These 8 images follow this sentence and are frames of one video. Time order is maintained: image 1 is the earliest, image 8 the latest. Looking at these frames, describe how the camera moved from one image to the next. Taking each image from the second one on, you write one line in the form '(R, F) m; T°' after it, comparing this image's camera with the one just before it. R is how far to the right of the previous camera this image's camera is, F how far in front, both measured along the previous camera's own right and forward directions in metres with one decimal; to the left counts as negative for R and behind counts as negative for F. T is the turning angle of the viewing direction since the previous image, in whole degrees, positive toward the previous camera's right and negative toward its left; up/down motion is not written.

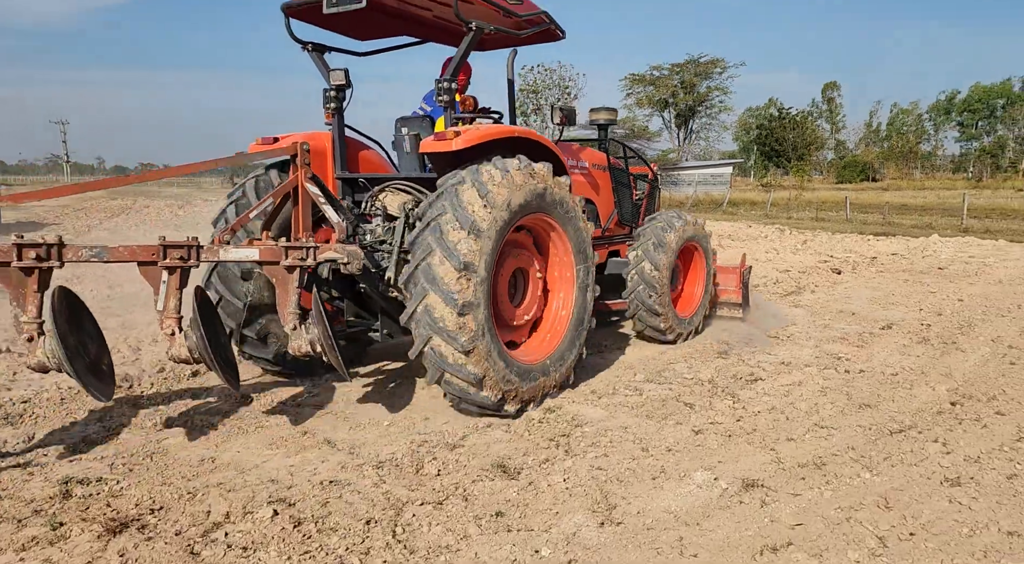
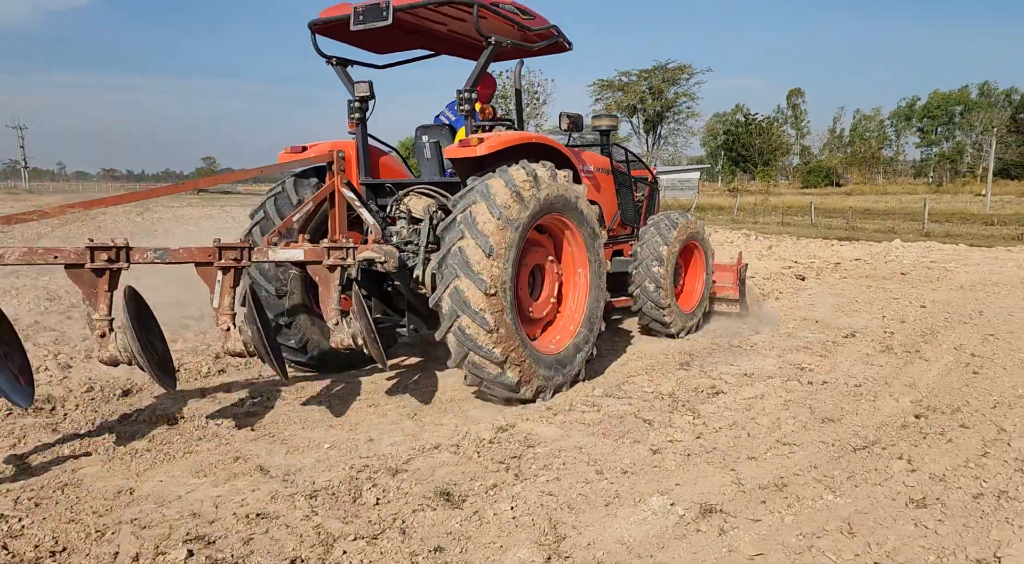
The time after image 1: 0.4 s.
(+0.1, +0.2) m; +2°
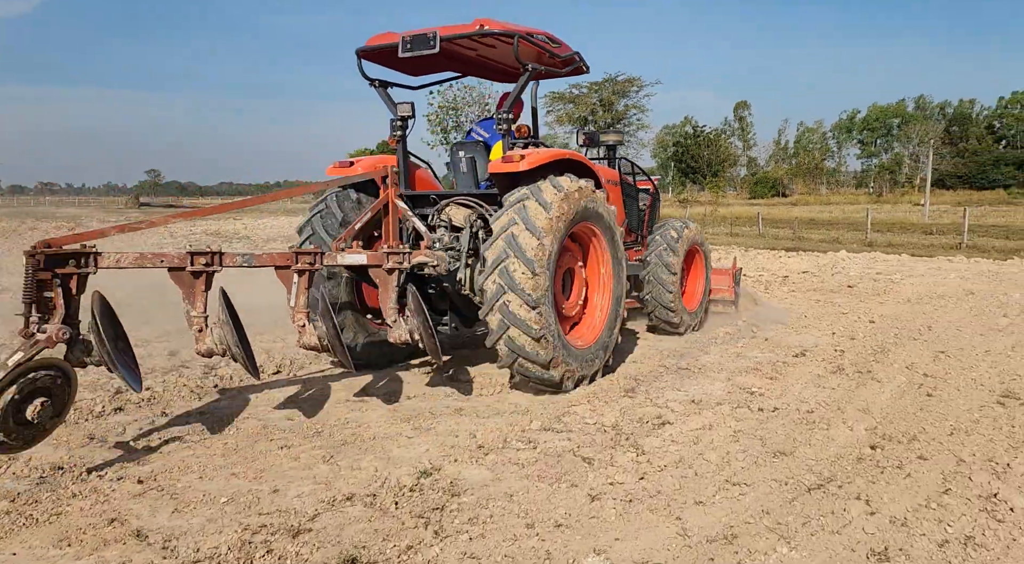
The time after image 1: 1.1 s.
(+0.2, +0.3) m; +4°
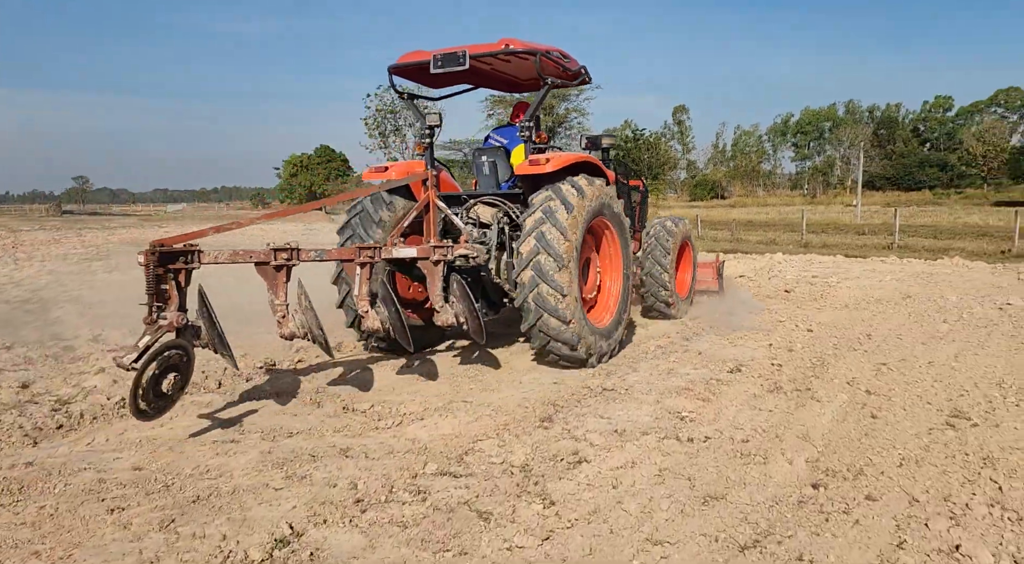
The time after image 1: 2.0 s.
(+0.3, +0.5) m; +5°
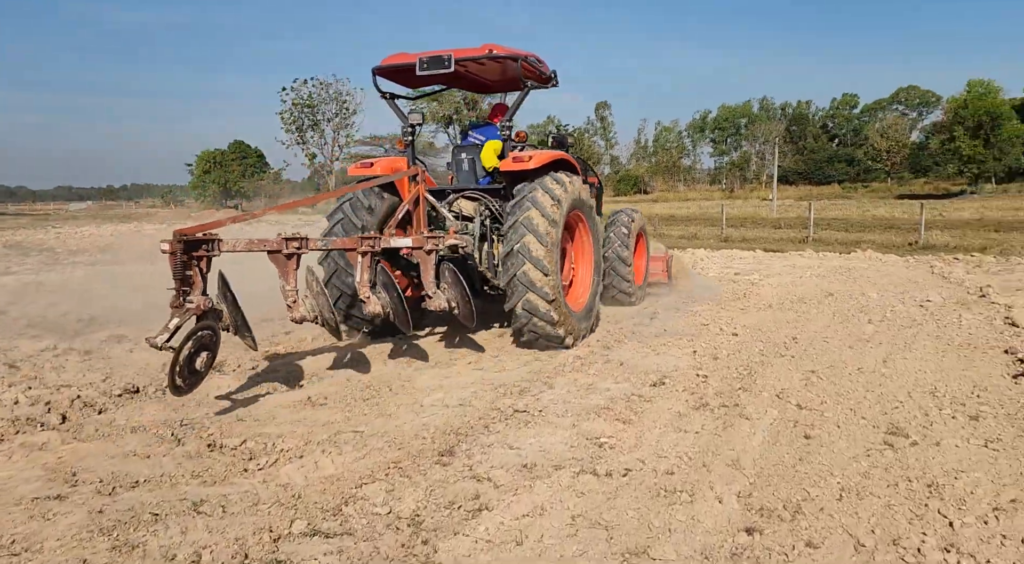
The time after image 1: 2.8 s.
(+0.2, +0.5) m; +6°
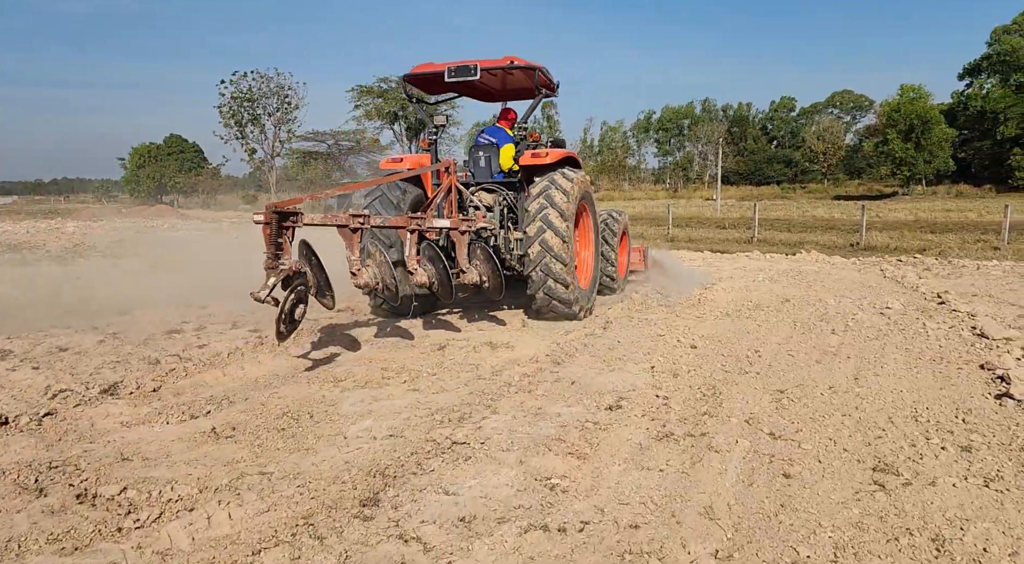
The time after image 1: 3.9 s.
(0.0, +0.5) m; +5°
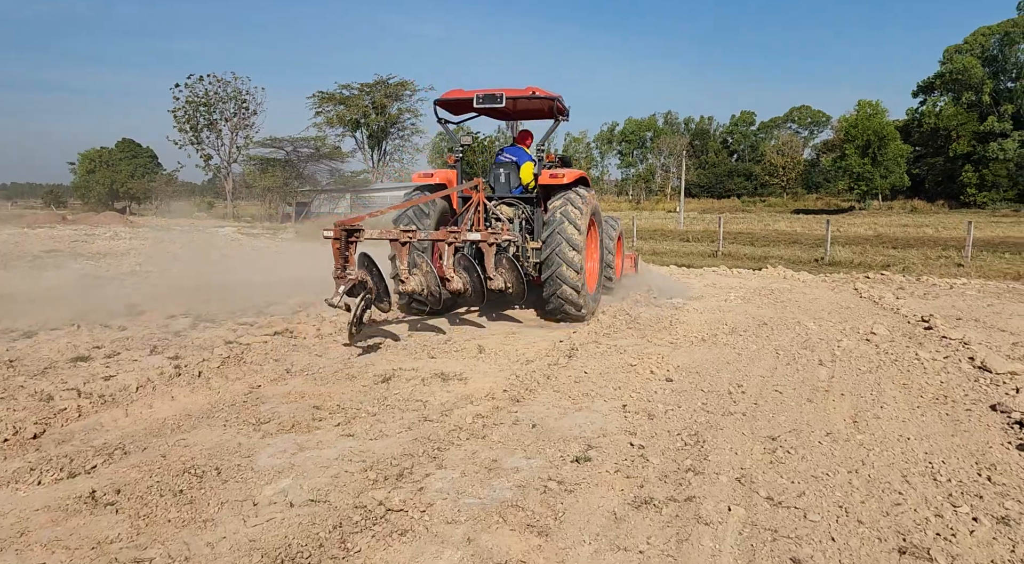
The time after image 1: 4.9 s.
(+0.1, +0.5) m; +3°
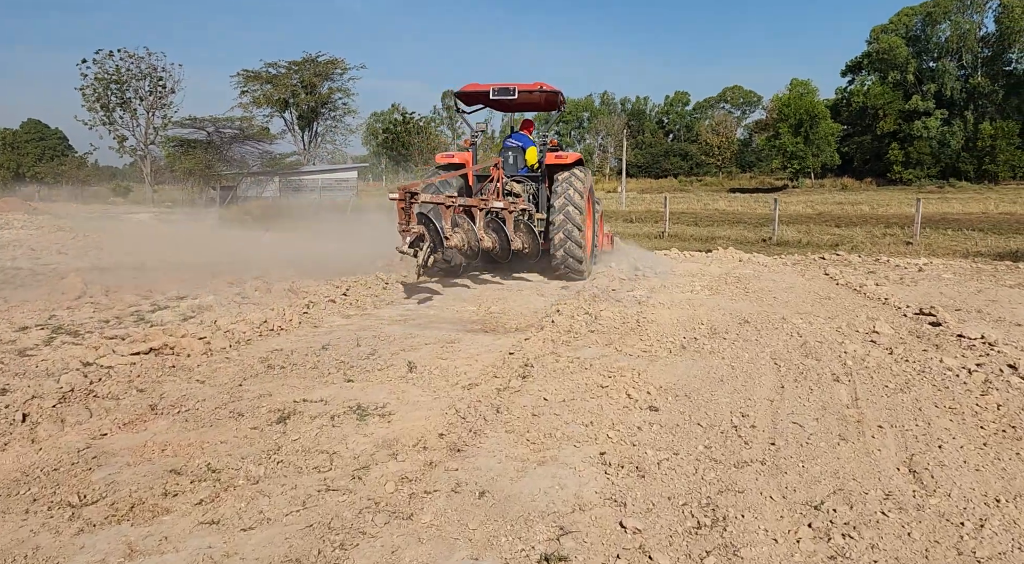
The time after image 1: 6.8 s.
(0.0, +0.9) m; +5°
